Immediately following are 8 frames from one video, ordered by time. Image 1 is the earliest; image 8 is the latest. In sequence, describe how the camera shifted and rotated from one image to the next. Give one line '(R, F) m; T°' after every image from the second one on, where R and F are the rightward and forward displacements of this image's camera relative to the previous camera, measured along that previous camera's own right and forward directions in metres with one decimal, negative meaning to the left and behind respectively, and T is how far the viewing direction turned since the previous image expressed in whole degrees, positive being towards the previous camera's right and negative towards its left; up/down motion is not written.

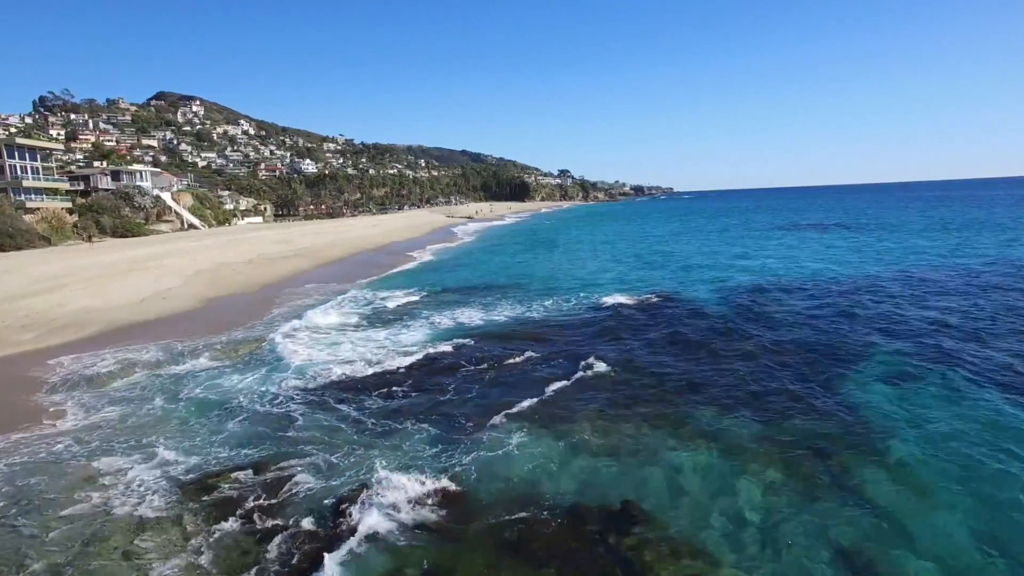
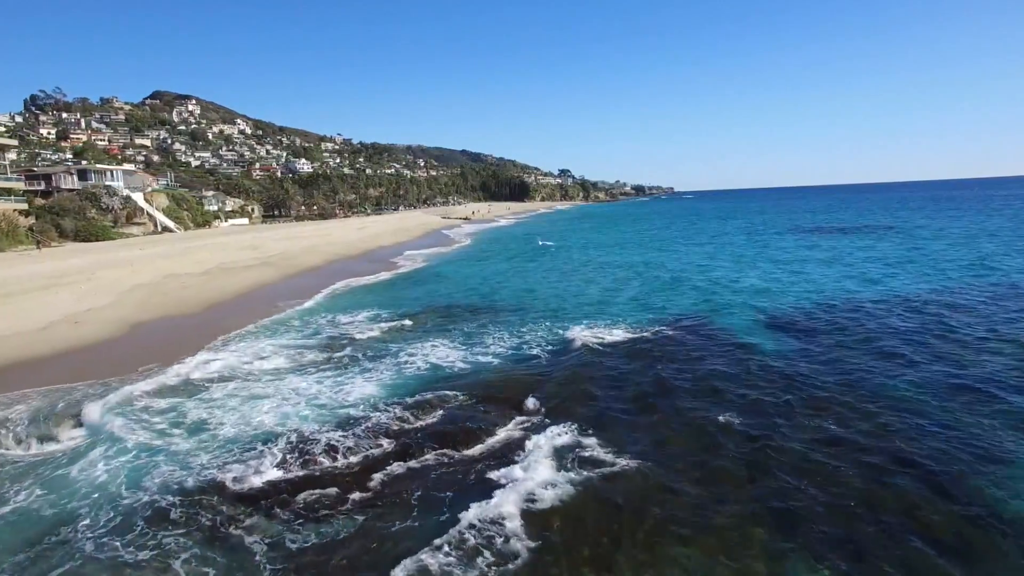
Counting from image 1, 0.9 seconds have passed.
(+0.2, +4.5) m; 0°
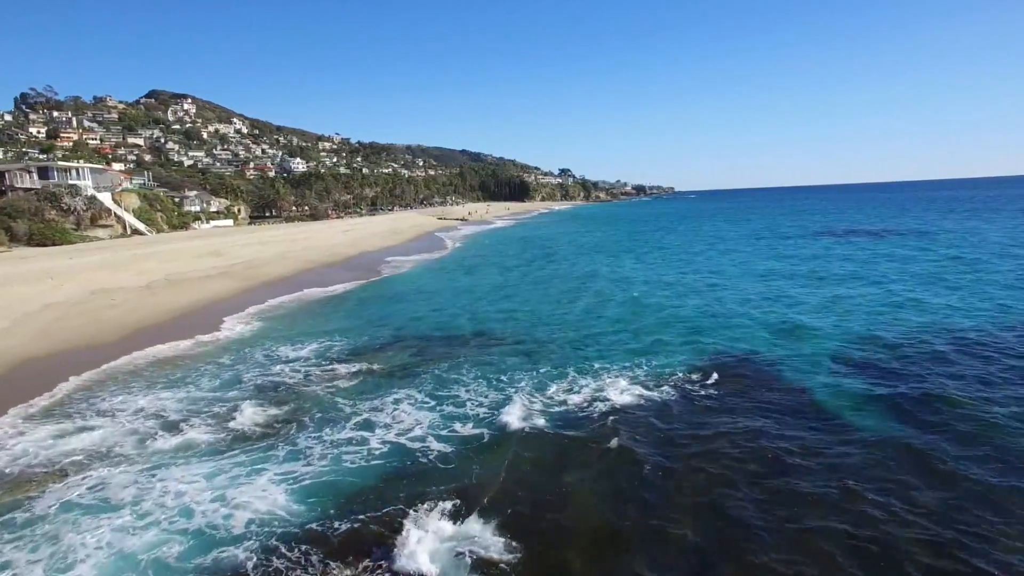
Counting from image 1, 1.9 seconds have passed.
(+0.1, +4.7) m; 0°
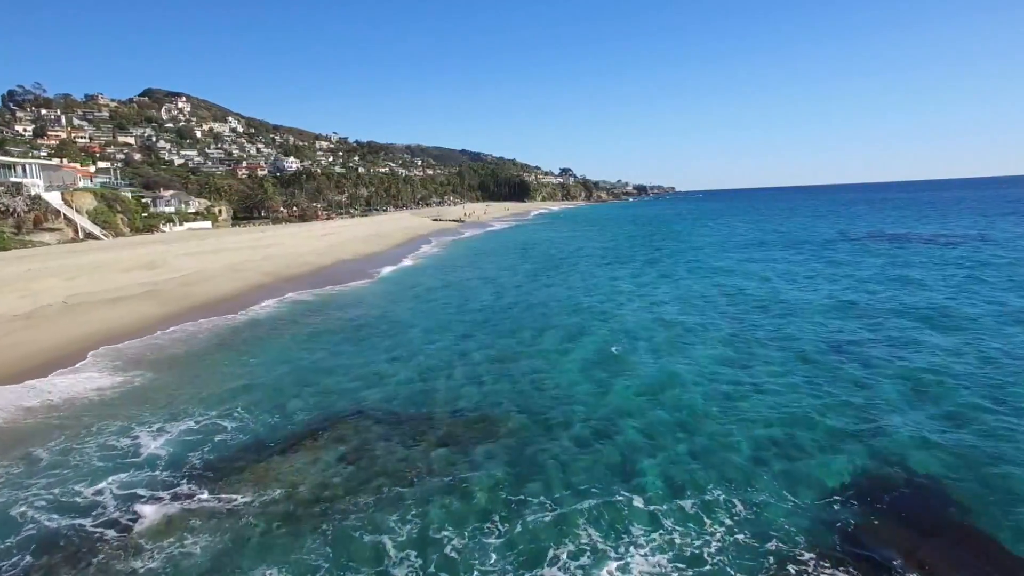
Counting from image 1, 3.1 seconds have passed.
(+0.2, +6.1) m; 0°
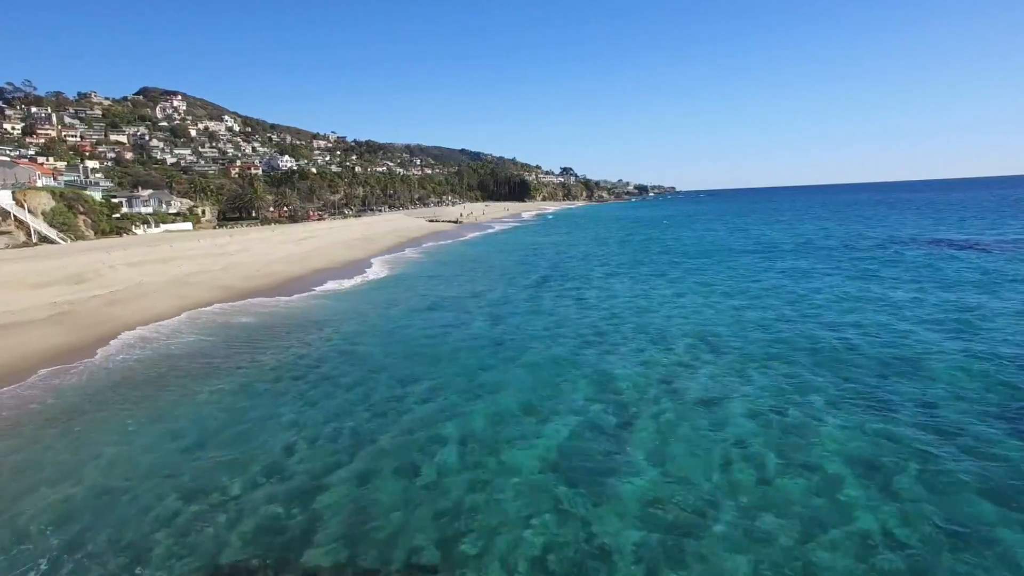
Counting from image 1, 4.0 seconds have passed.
(+0.1, +4.9) m; 0°
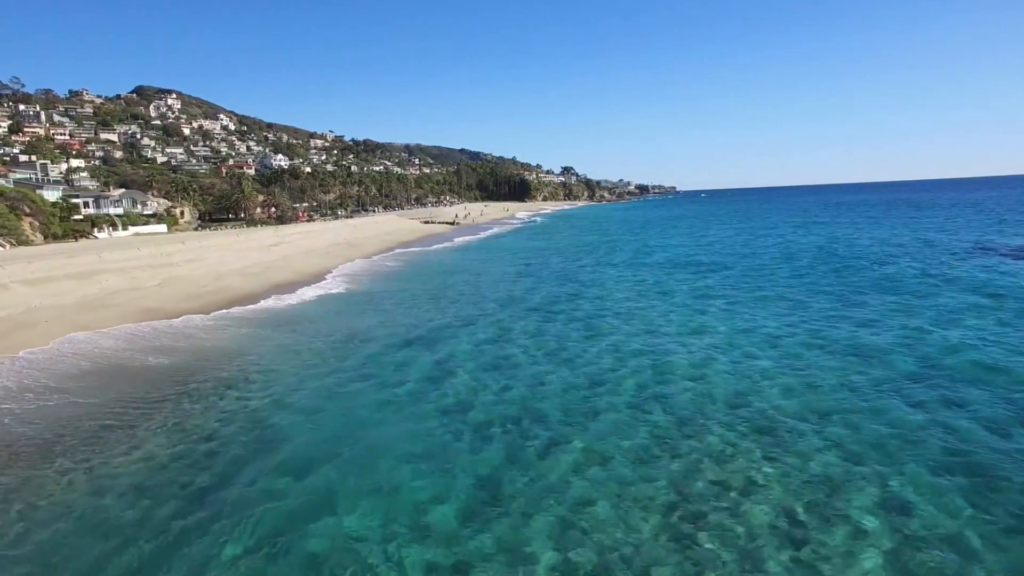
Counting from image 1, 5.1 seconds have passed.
(0.0, +5.7) m; 0°
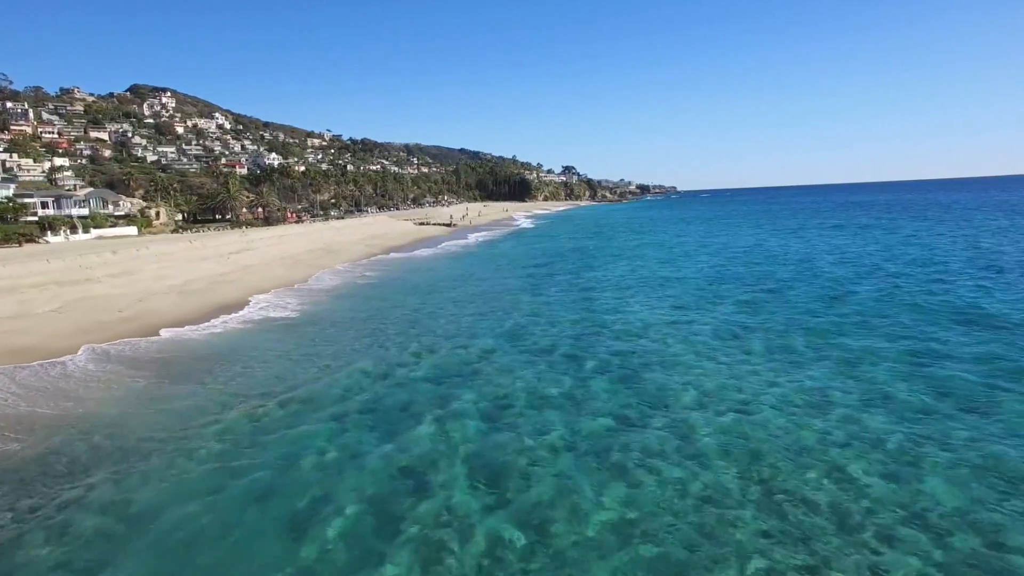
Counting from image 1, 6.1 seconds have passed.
(0.0, +5.9) m; 0°
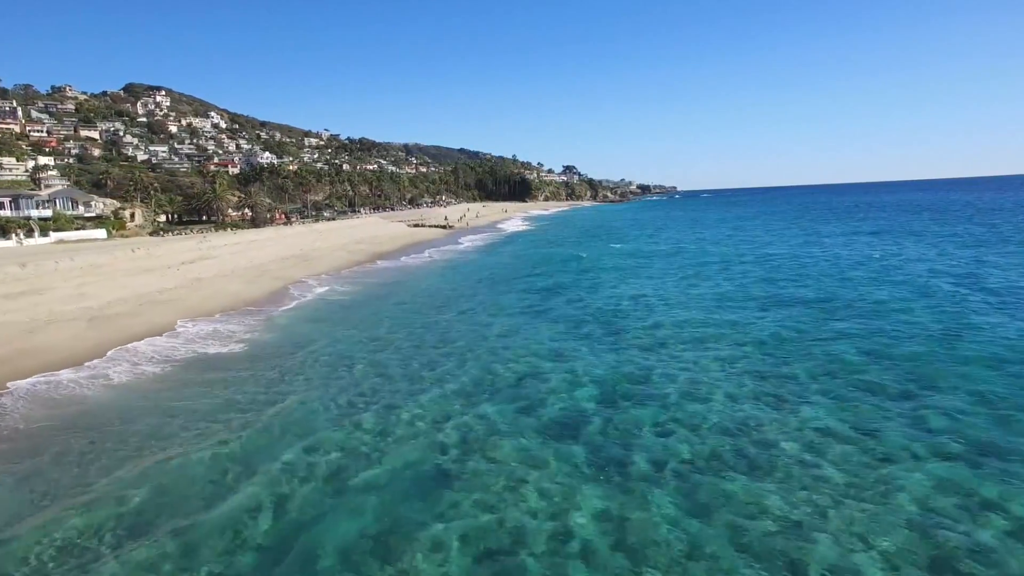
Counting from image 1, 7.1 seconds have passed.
(-0.1, +5.3) m; 0°
